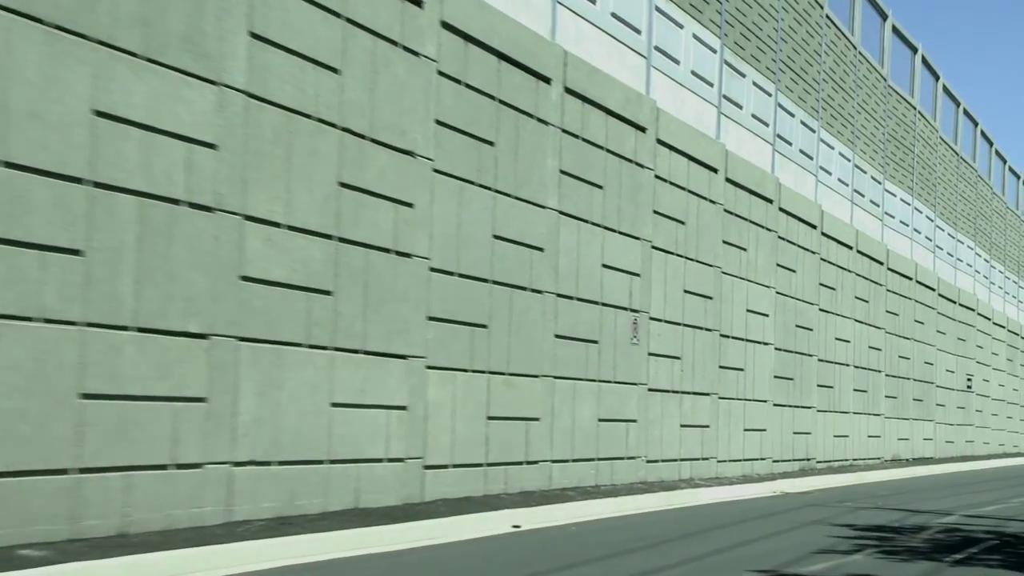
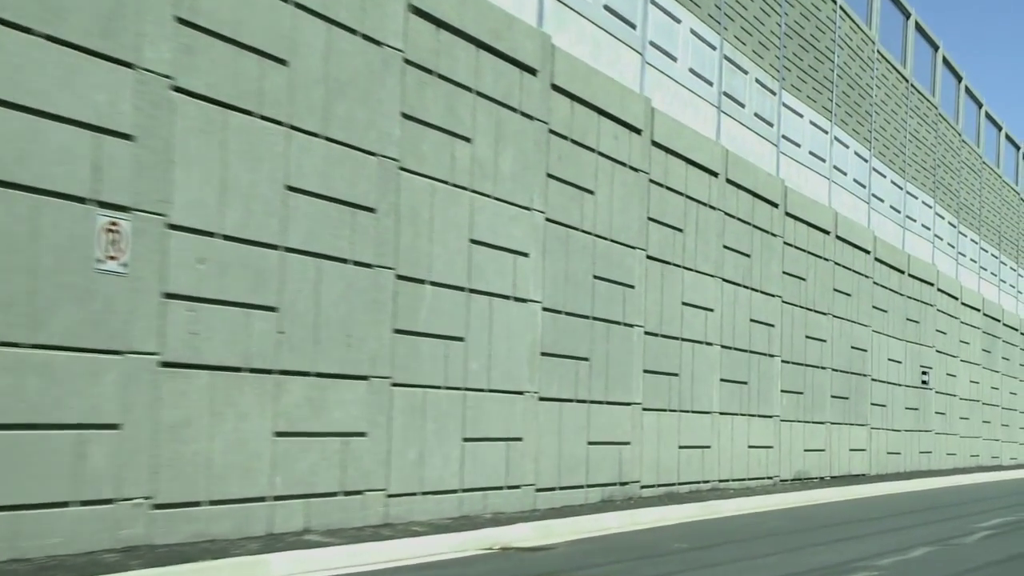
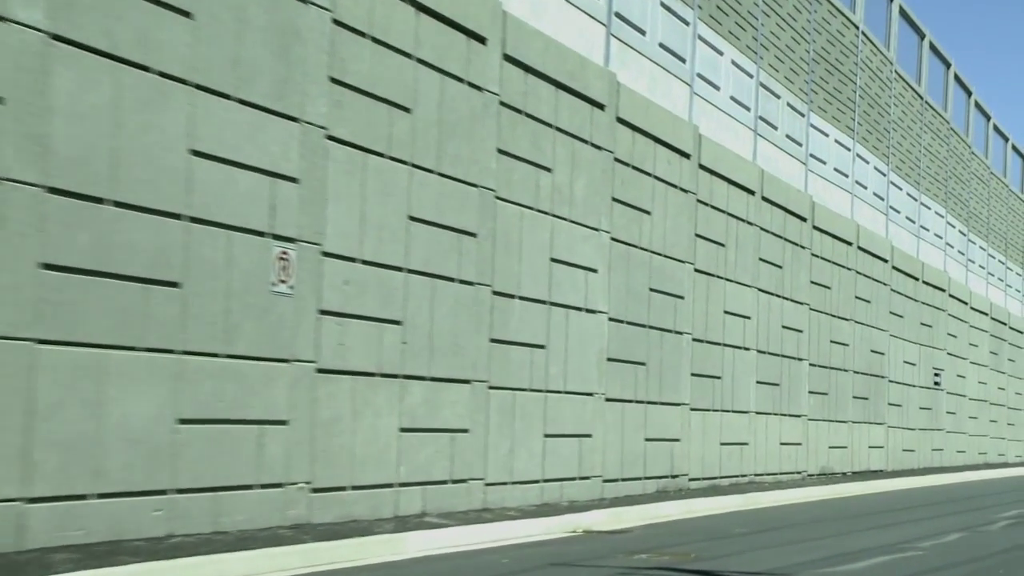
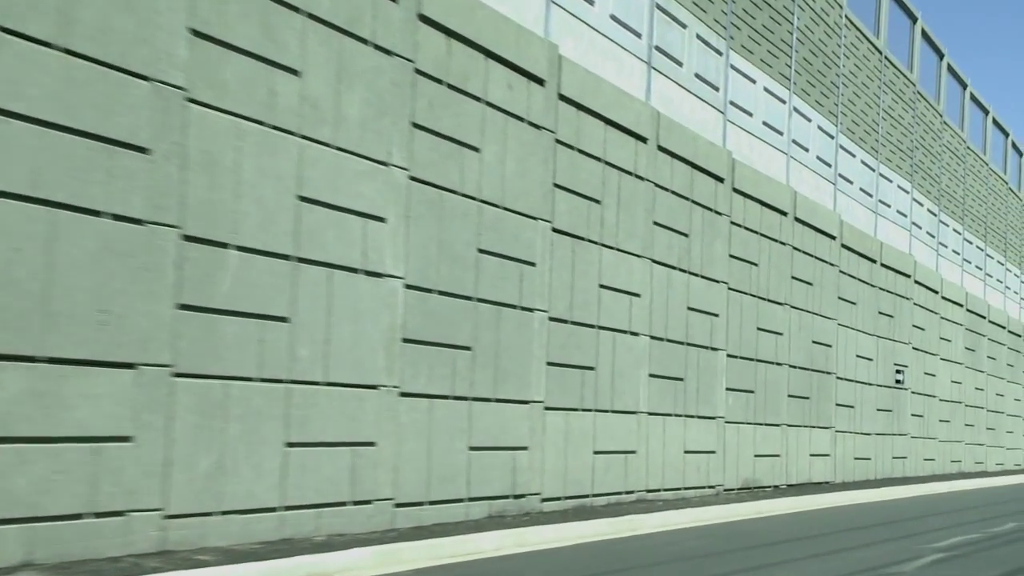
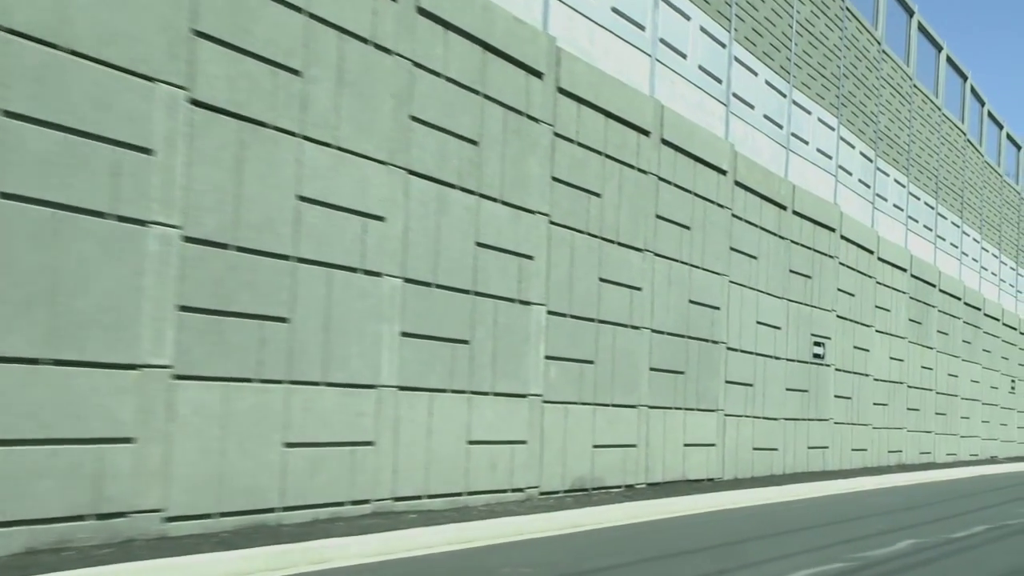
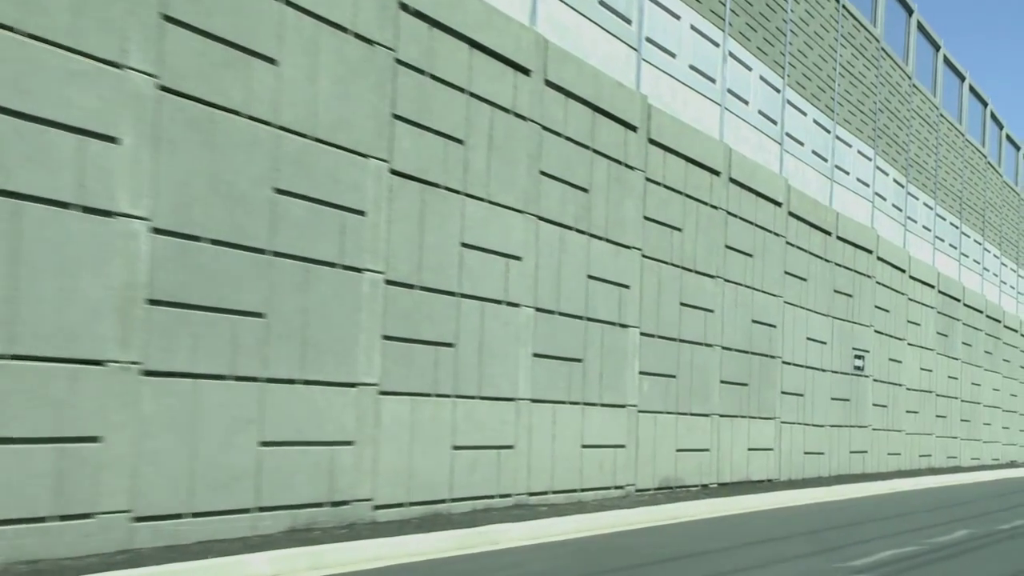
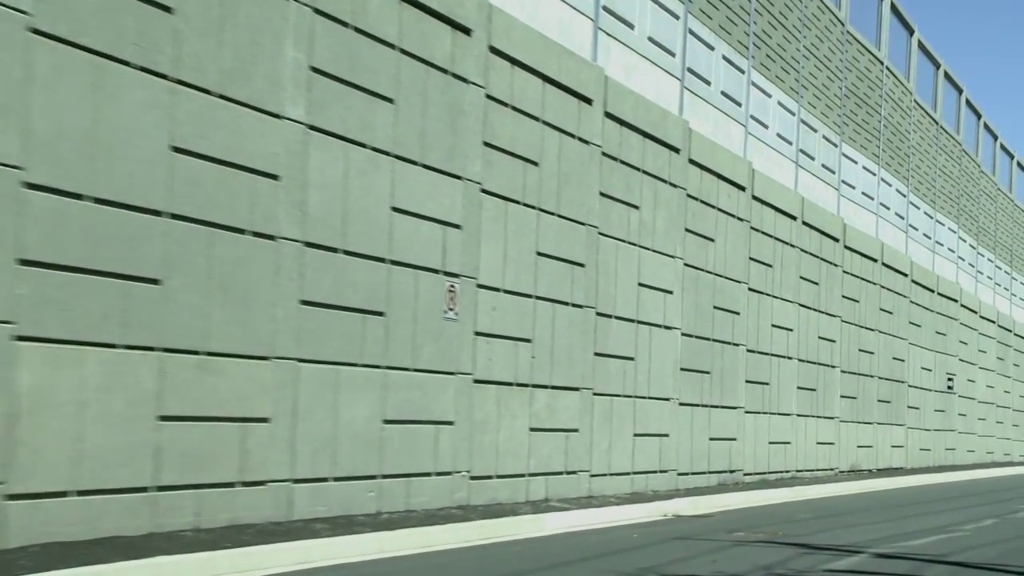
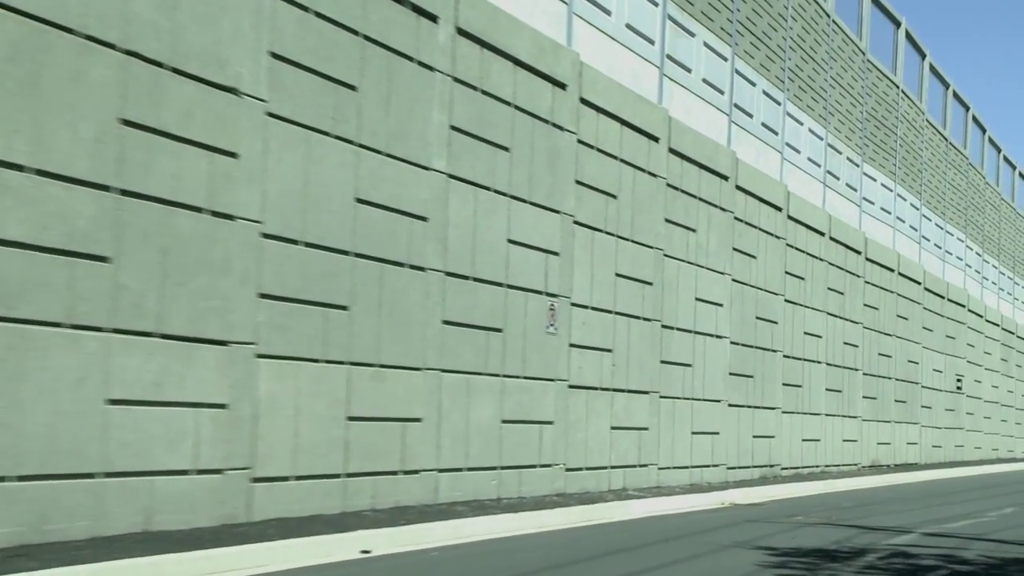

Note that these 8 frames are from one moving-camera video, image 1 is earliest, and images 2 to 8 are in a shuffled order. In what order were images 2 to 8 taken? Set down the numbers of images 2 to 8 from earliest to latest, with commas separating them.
8, 7, 3, 2, 4, 6, 5
